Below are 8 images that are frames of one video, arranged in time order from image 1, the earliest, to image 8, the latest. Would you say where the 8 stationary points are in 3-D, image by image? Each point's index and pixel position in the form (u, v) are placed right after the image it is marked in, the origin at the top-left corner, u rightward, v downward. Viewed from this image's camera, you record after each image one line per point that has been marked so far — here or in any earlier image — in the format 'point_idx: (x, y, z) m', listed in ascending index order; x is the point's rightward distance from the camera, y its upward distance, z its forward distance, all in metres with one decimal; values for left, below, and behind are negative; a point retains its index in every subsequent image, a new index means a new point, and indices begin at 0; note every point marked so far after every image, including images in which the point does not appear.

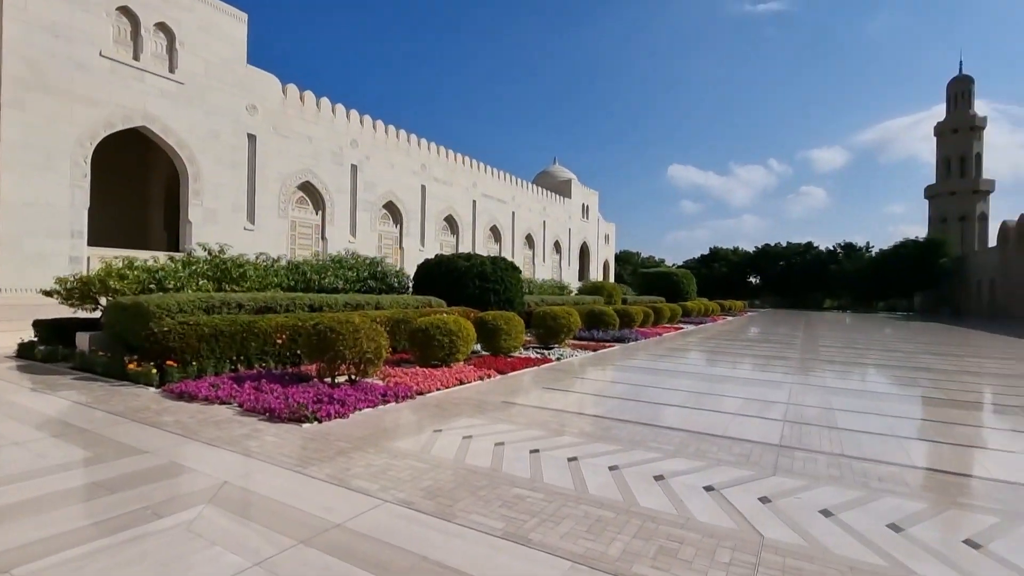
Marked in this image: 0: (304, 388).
0: (-2.3, -1.2, +5.7) m
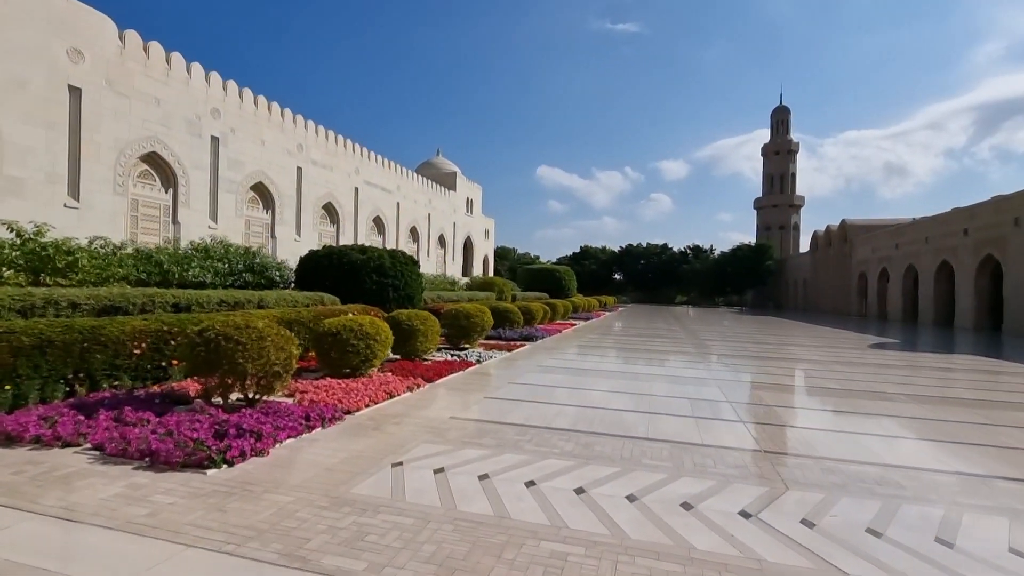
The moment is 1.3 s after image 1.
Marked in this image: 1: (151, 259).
0: (-2.7, -1.1, +4.3) m
1: (-6.5, +0.5, +9.0) m
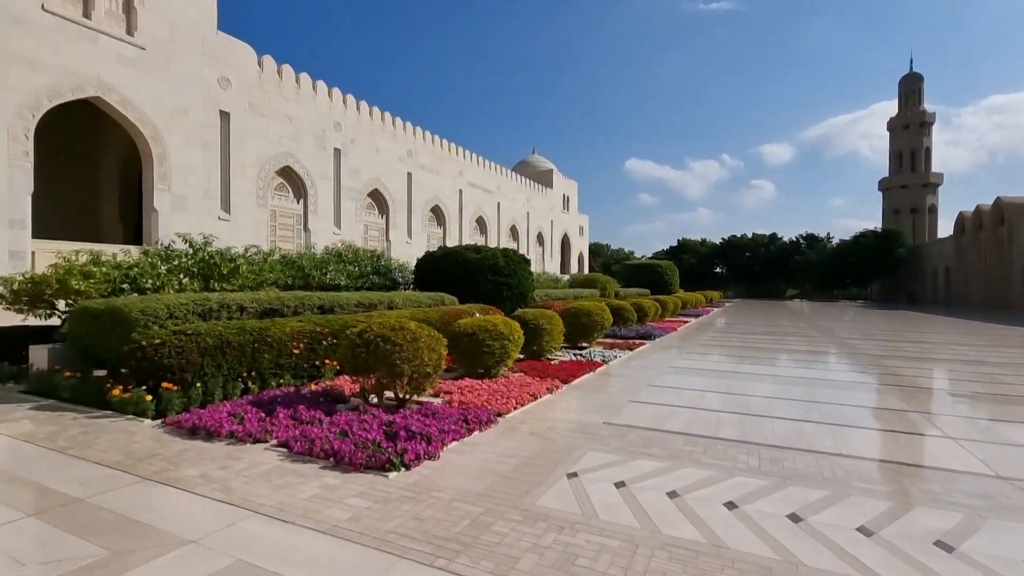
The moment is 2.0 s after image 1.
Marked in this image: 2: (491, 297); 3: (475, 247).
0: (-1.3, -1.1, +4.4) m
1: (-4.2, +0.5, +9.7) m
2: (-0.5, -0.2, +12.3) m
3: (-1.0, +1.1, +12.7) m
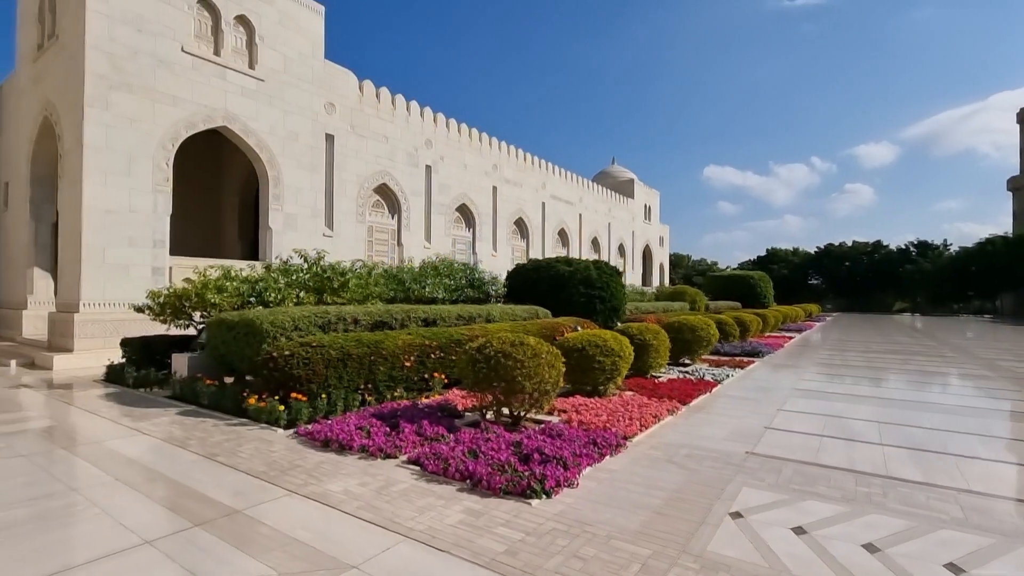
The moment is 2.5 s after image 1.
0: (-0.2, -1.3, +4.3) m
1: (-2.3, +0.2, +9.9) m
2: (+1.7, -0.5, +12.0) m
3: (+1.4, +0.7, +12.5) m
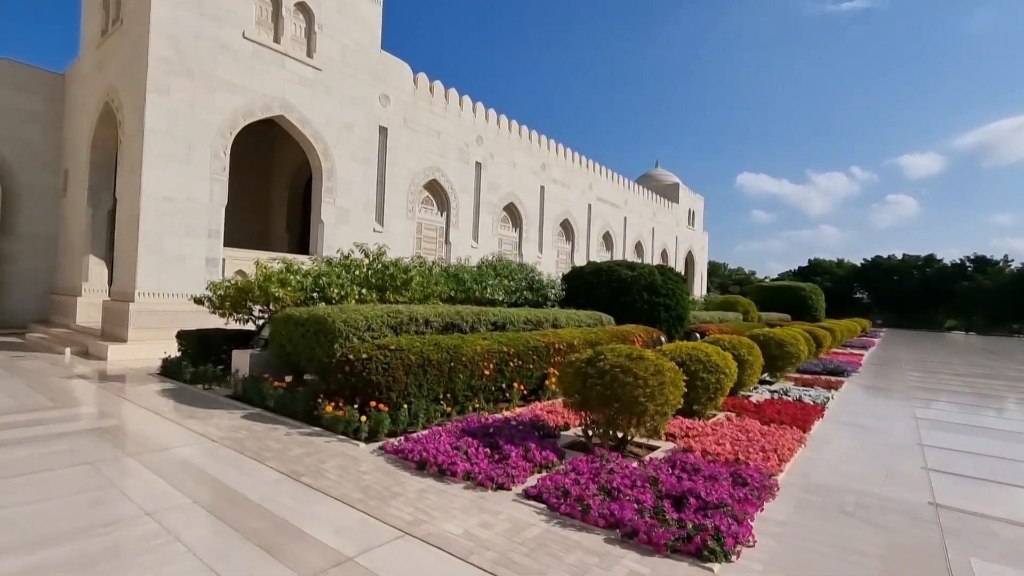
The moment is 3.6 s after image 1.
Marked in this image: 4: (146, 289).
0: (+0.7, -1.3, +3.6) m
1: (-1.0, +0.2, +9.4) m
2: (+3.1, -0.7, +11.2) m
3: (+2.8, +0.6, +11.8) m
4: (-6.8, 0.0, +9.2) m
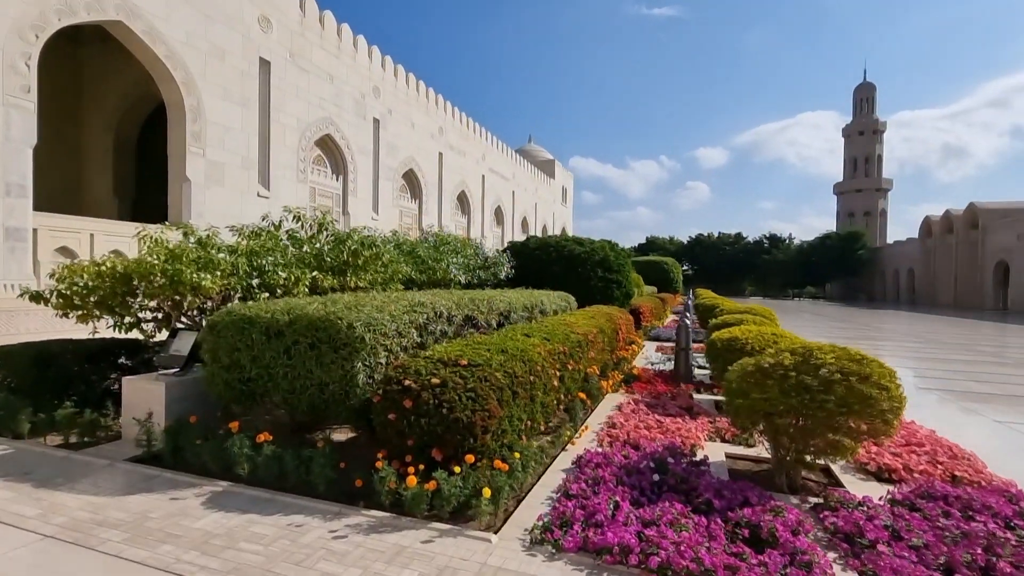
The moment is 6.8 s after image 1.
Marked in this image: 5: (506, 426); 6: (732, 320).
0: (+1.9, -1.2, +2.5) m
1: (-1.5, +0.5, +7.4) m
2: (+1.9, -0.2, +10.4) m
3: (+1.4, +1.1, +10.8) m
4: (-6.8, +0.1, +5.5) m
5: (-0.1, -0.9, +3.1) m
6: (+3.1, -0.4, +6.4) m
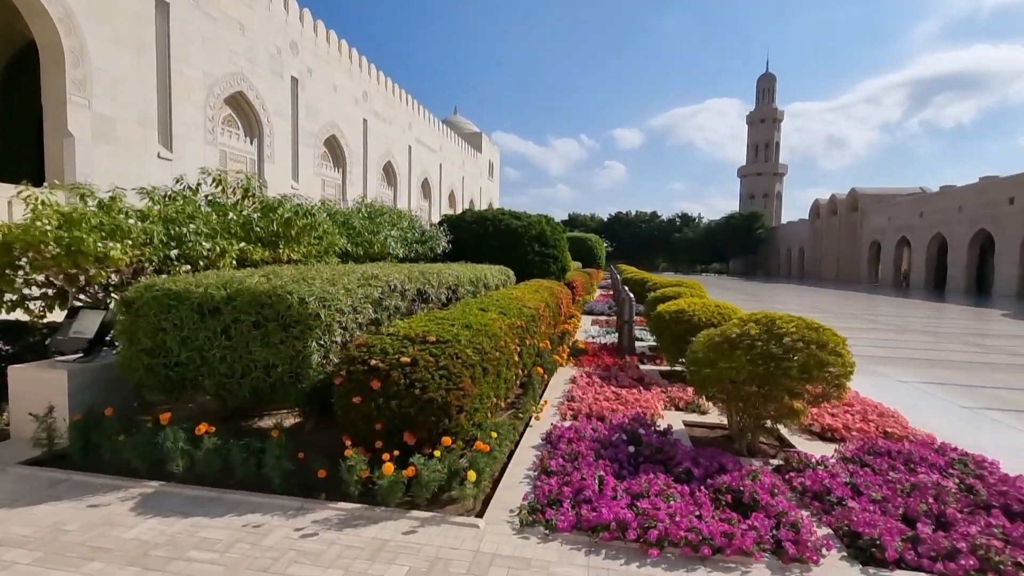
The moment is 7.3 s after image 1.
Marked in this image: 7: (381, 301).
0: (+1.9, -1.0, +2.7) m
1: (-2.3, +0.9, +6.9) m
2: (+0.6, +0.3, +10.4) m
3: (0.0, +1.6, +10.7) m
4: (-7.3, +0.3, +4.2) m
5: (-0.2, -0.7, +3.0) m
6: (+2.4, -0.1, +6.7) m
7: (-1.0, -0.1, +3.8) m
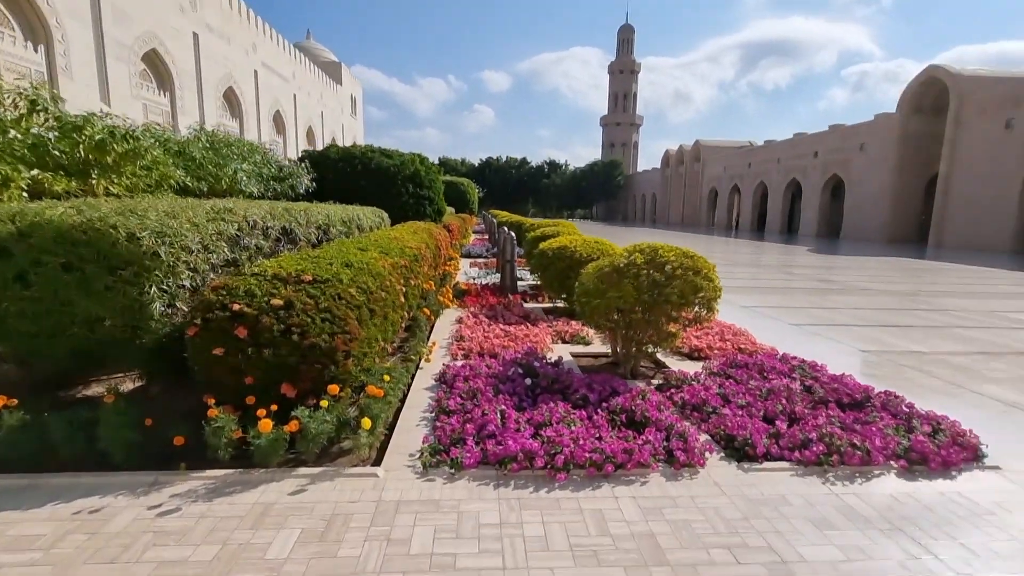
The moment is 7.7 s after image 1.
0: (+1.3, -0.6, +3.0) m
1: (-3.8, +1.6, +5.8) m
2: (-1.9, +1.5, +10.0) m
3: (-2.5, +2.8, +9.9) m
4: (-8.0, +0.6, +2.0) m
5: (-0.8, -0.3, +2.7) m
6: (+0.8, +0.7, +6.9) m
7: (-1.8, +0.3, +3.2) m
